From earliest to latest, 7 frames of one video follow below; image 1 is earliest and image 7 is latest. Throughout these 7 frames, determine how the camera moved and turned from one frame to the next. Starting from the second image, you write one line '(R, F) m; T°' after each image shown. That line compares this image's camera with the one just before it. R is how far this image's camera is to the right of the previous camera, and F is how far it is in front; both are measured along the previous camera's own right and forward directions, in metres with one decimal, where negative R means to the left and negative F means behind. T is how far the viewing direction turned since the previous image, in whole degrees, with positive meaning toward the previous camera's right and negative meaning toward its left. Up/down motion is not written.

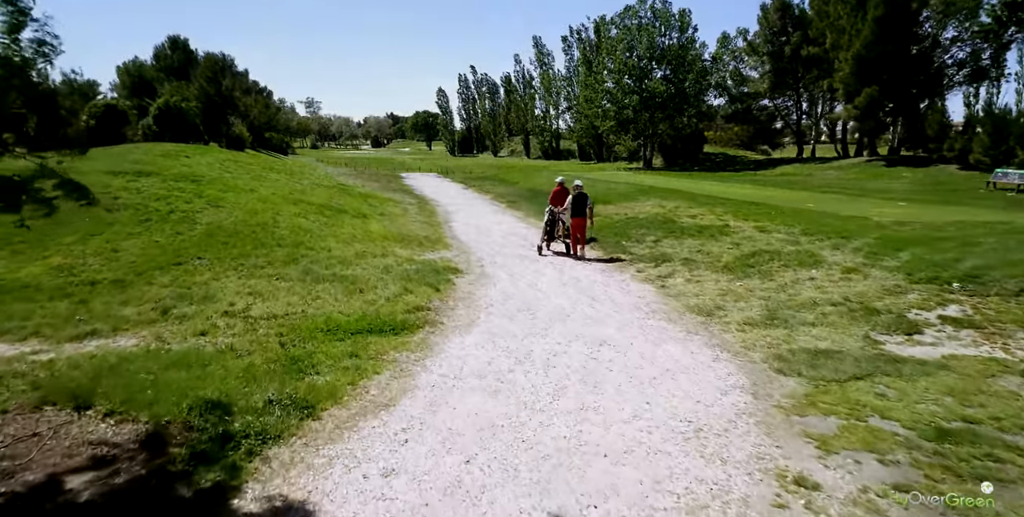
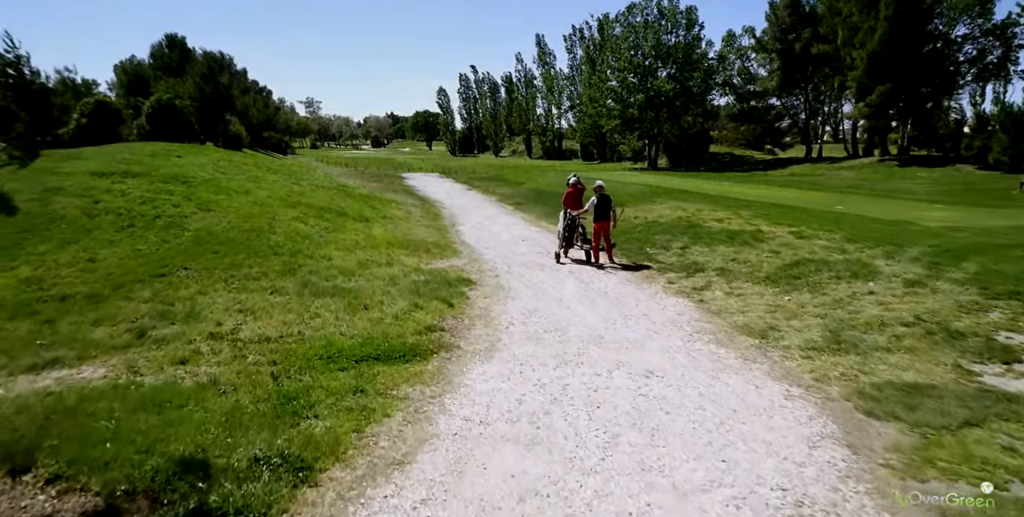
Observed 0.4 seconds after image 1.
(-0.3, +1.1) m; 0°
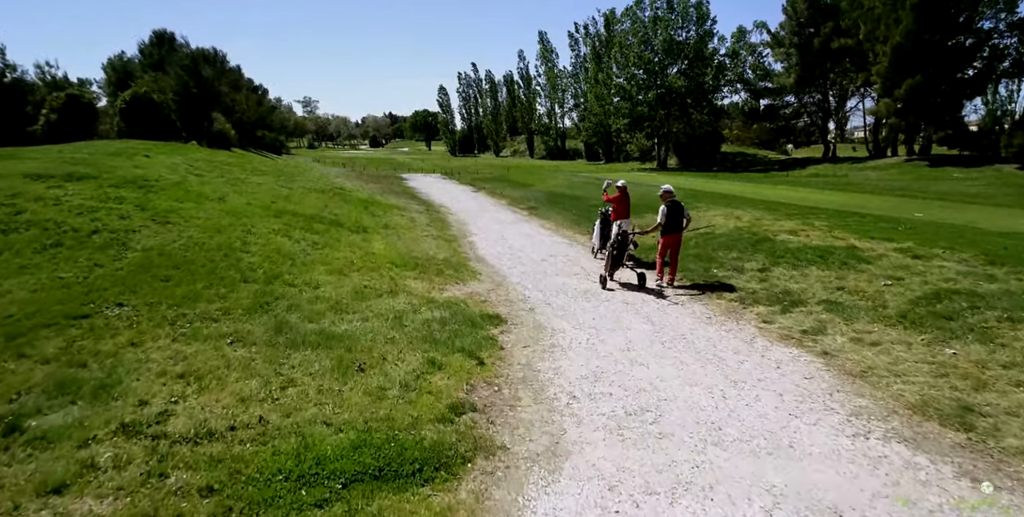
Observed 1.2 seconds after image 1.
(-0.6, +2.6) m; 0°
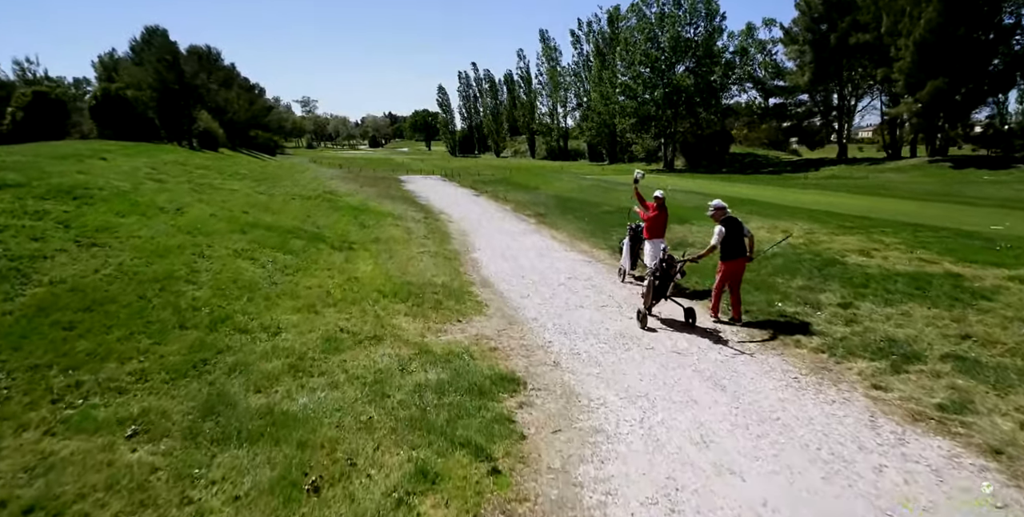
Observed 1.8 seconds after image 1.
(-0.2, +2.2) m; 0°
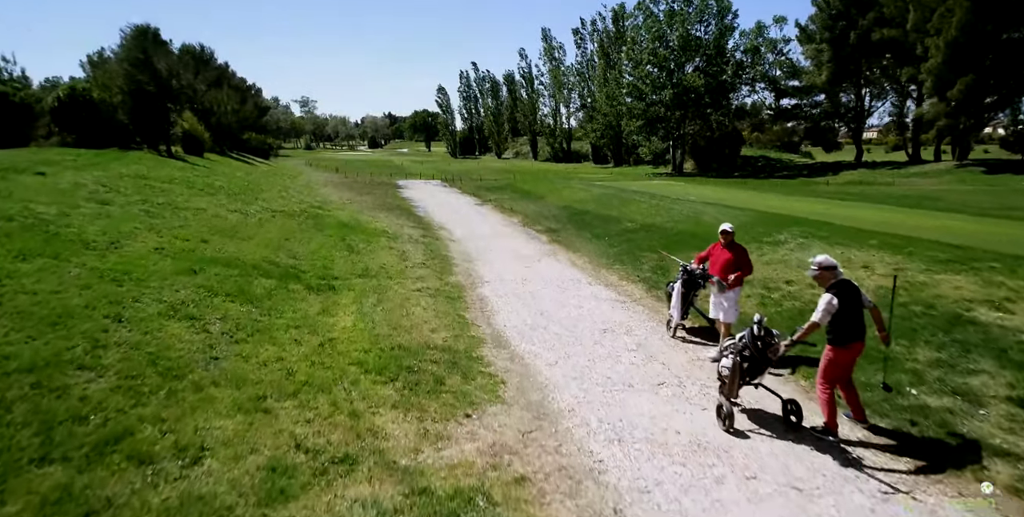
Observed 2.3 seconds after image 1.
(-0.3, +2.4) m; 0°
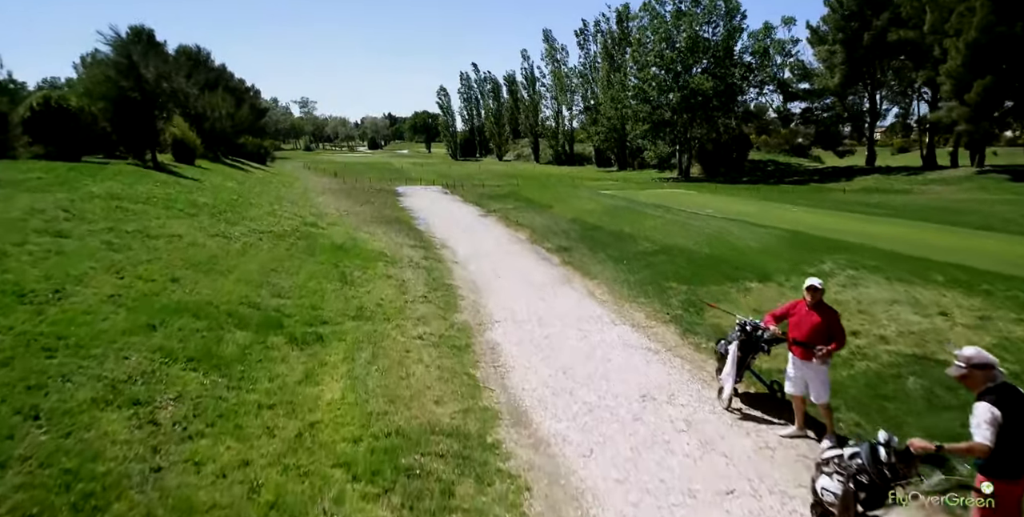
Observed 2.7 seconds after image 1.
(-0.2, +1.5) m; 0°
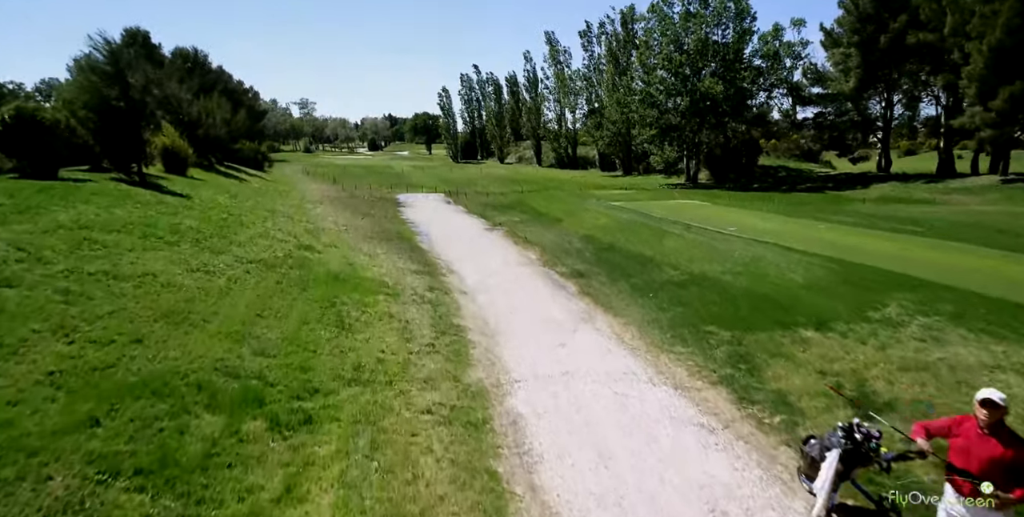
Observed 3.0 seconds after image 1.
(-0.3, +1.6) m; 0°
